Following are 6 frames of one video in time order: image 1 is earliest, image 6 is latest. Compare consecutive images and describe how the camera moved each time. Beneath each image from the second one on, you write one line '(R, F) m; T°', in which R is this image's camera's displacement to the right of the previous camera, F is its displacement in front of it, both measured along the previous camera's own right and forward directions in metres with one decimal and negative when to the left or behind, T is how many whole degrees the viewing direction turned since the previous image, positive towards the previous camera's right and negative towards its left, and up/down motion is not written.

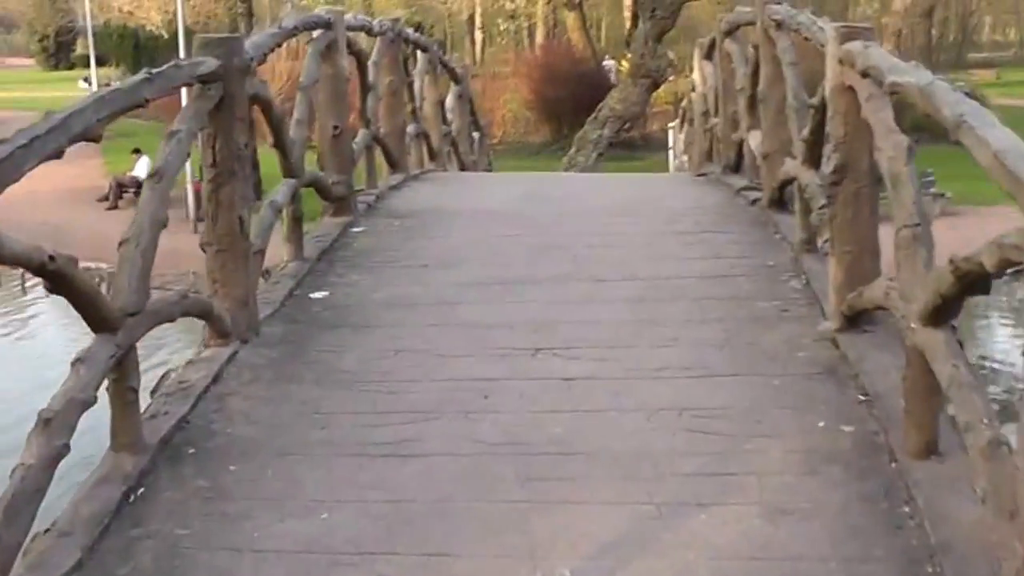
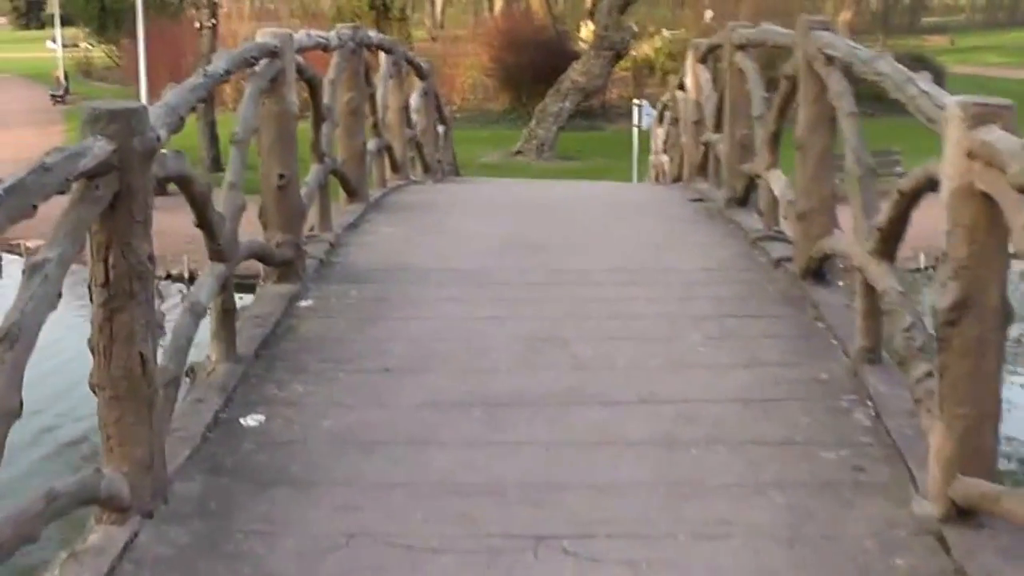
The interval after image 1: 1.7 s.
(-0.1, +1.0) m; +1°
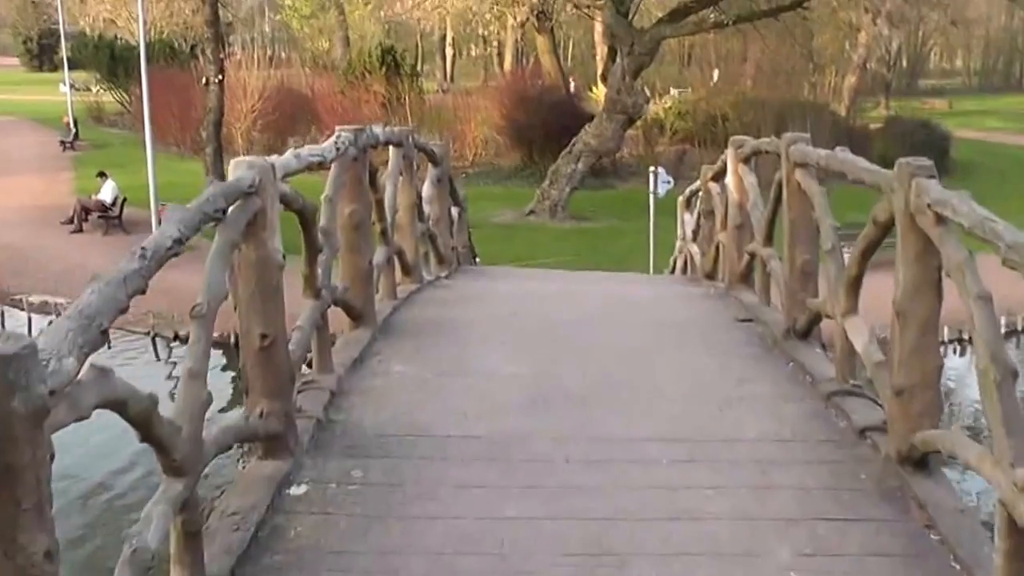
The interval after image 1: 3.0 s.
(-0.1, +0.8) m; 0°
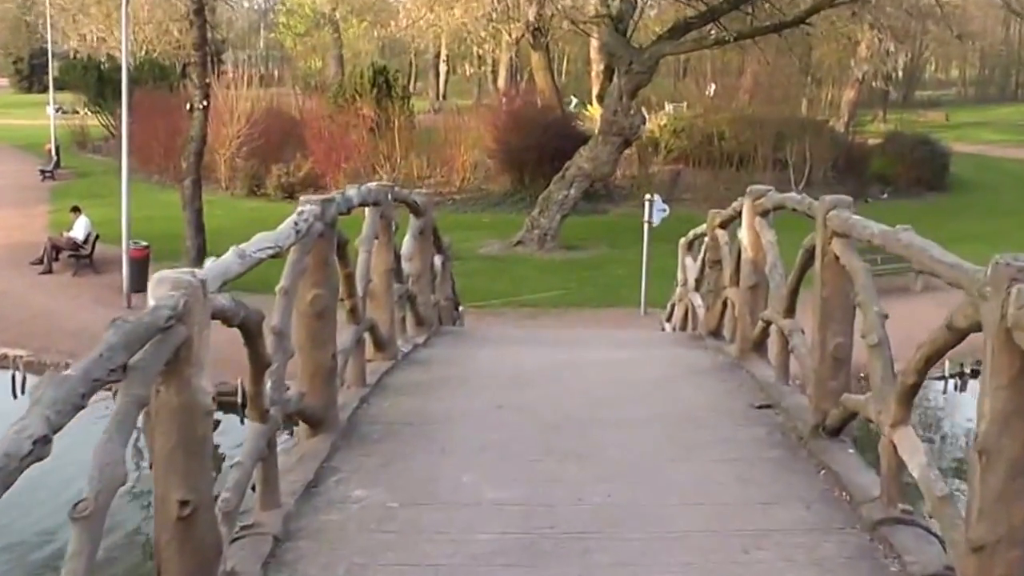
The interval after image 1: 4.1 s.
(0.0, +0.7) m; 0°
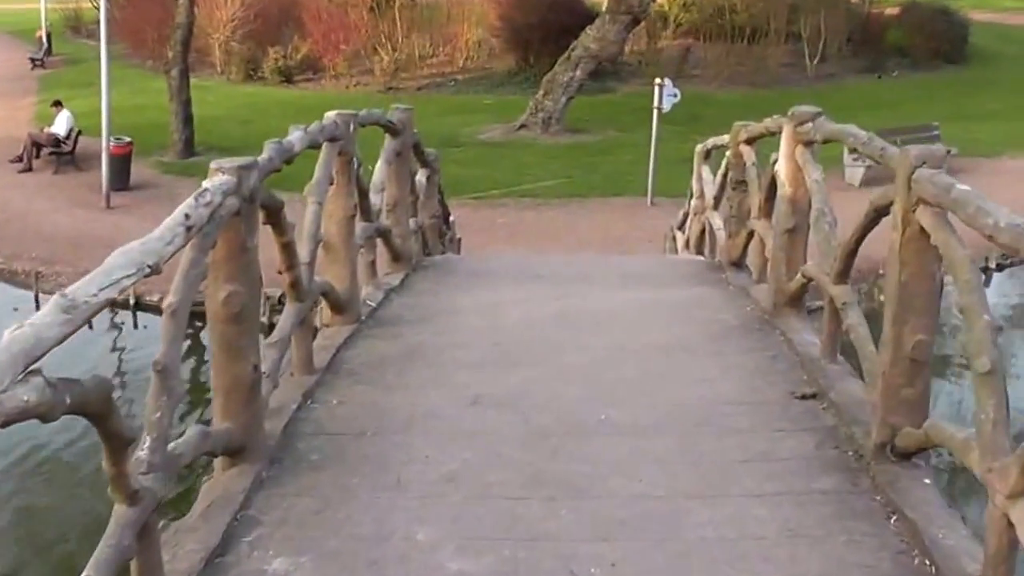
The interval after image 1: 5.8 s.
(+0.1, +1.1) m; 0°
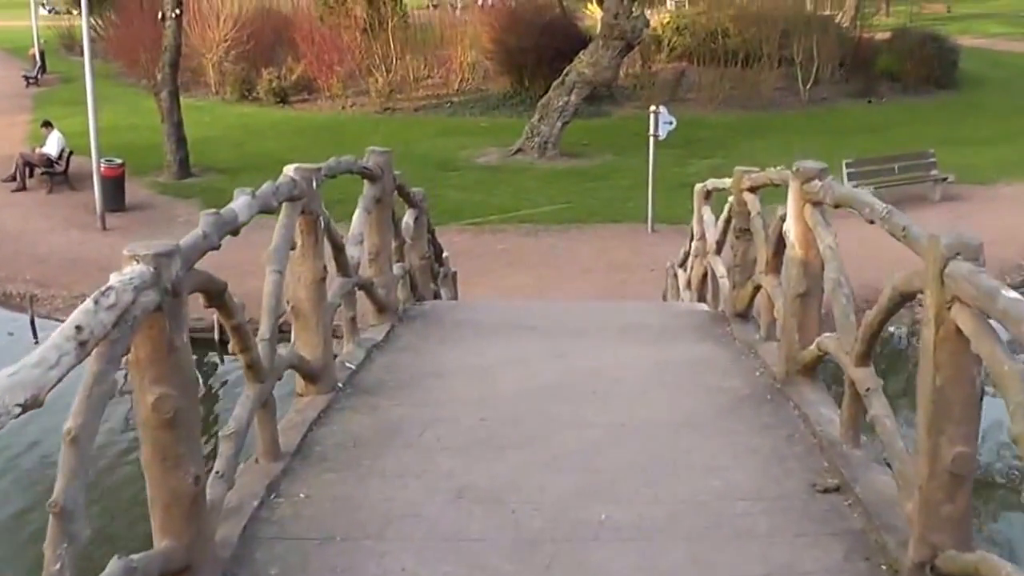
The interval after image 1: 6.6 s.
(0.0, +0.5) m; 0°
